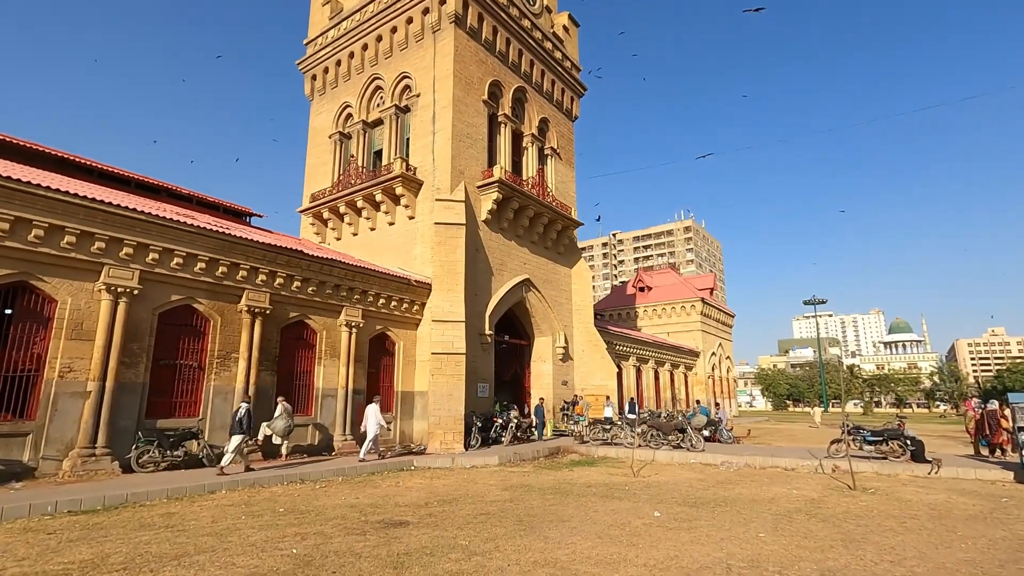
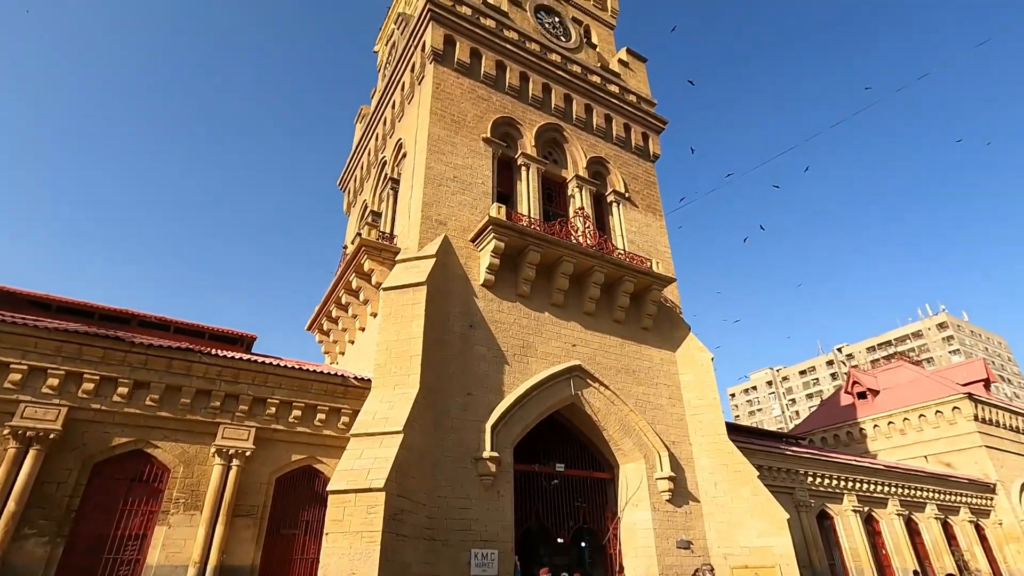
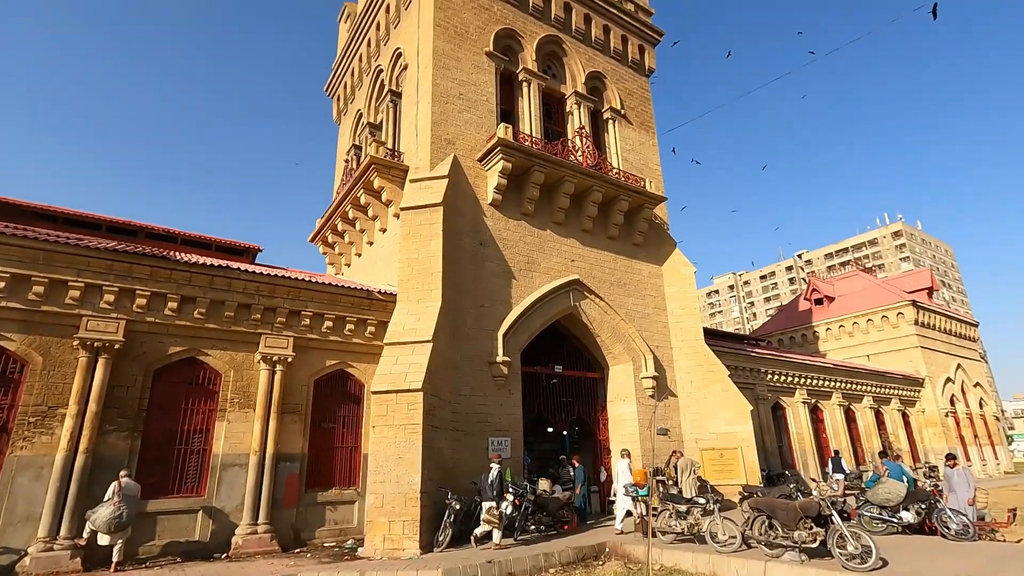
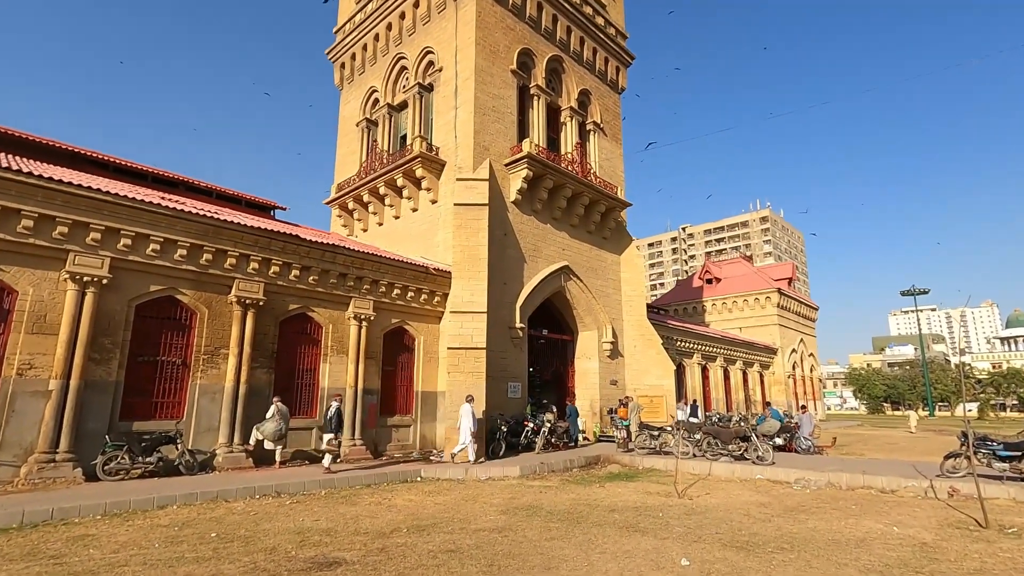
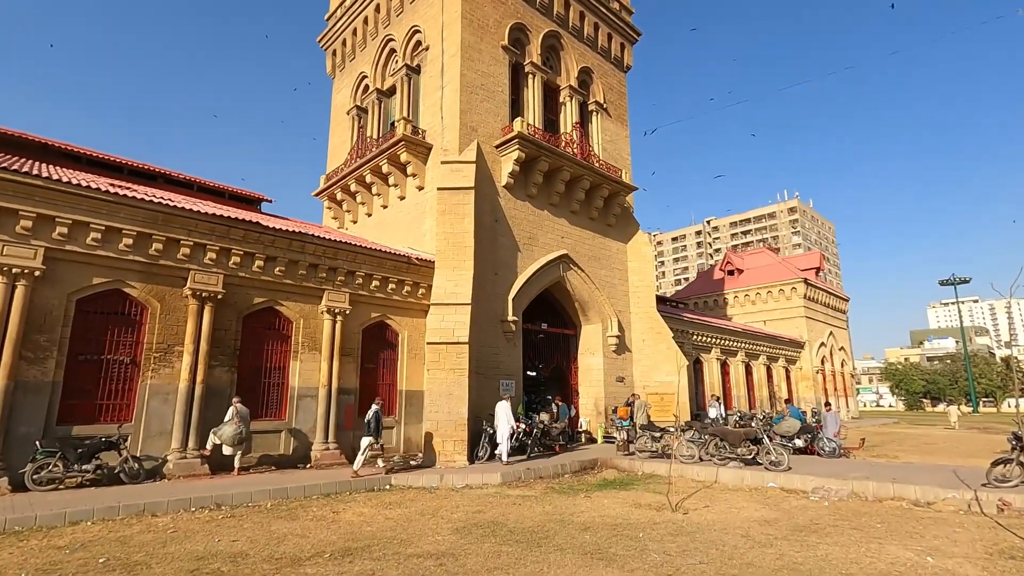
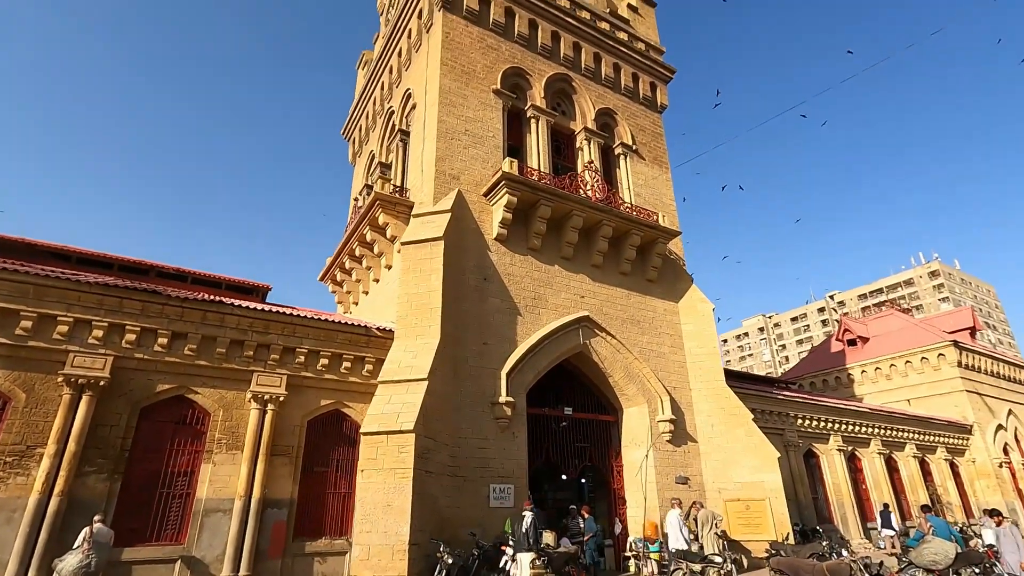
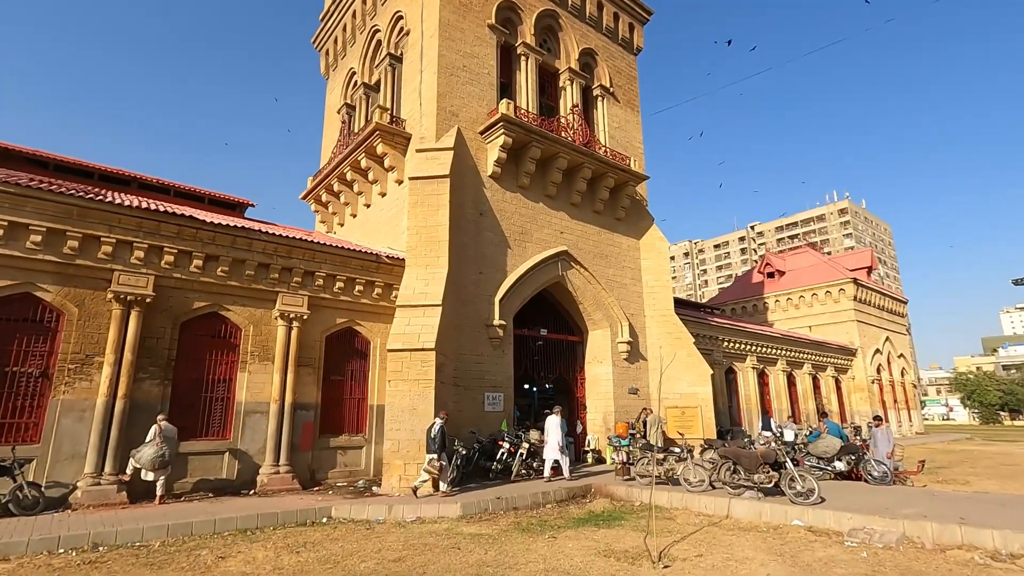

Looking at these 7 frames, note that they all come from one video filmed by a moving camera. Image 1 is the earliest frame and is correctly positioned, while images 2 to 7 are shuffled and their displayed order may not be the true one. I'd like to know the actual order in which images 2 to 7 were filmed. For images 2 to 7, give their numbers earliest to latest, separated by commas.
4, 5, 7, 3, 6, 2
